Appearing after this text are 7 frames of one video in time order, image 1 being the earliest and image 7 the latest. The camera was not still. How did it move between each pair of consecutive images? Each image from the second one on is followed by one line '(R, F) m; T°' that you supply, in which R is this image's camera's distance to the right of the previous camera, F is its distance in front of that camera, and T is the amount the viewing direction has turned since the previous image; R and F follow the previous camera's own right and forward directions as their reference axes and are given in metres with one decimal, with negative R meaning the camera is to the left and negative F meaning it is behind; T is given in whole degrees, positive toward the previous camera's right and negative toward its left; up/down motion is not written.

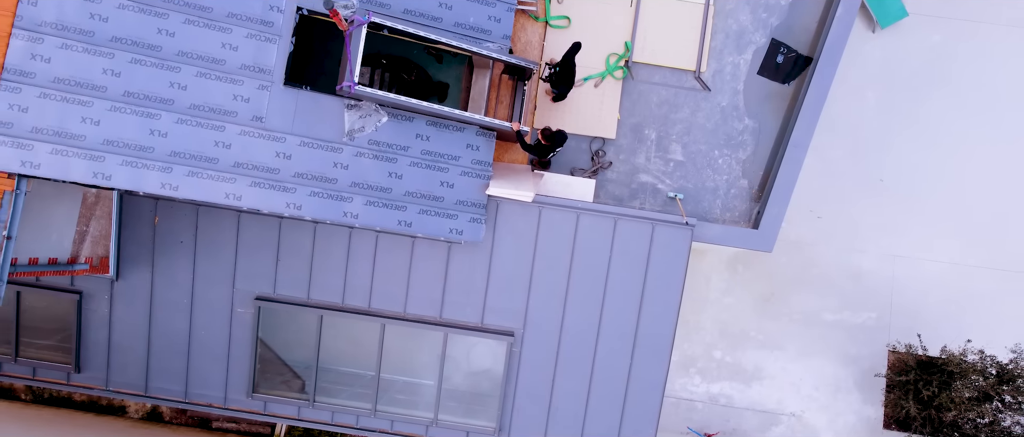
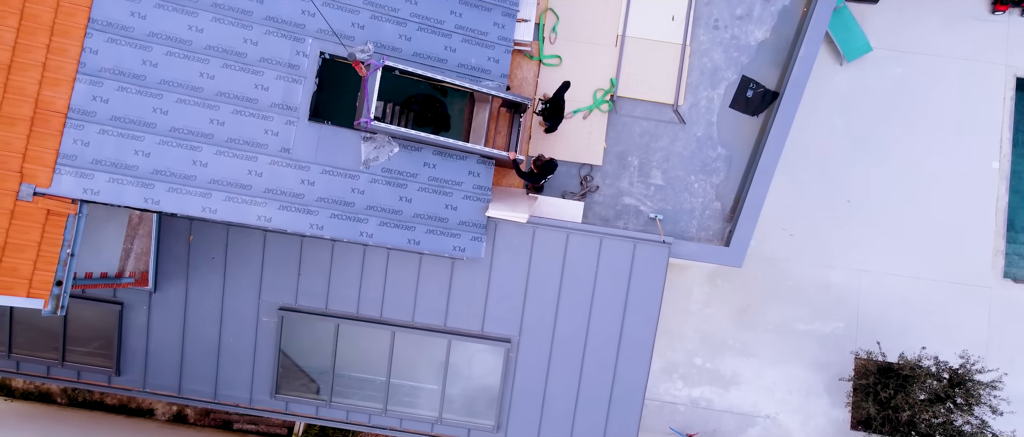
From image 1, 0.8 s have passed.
(0.0, -0.8) m; 0°
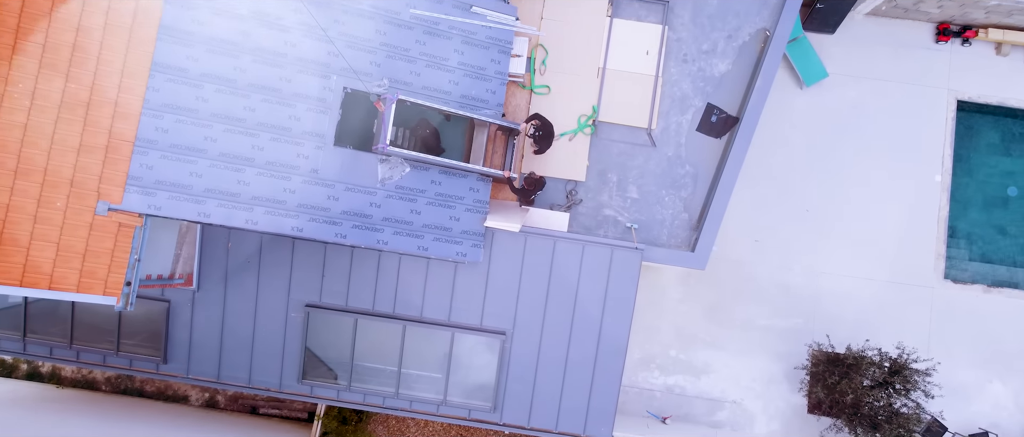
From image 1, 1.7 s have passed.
(0.0, -1.1) m; 0°
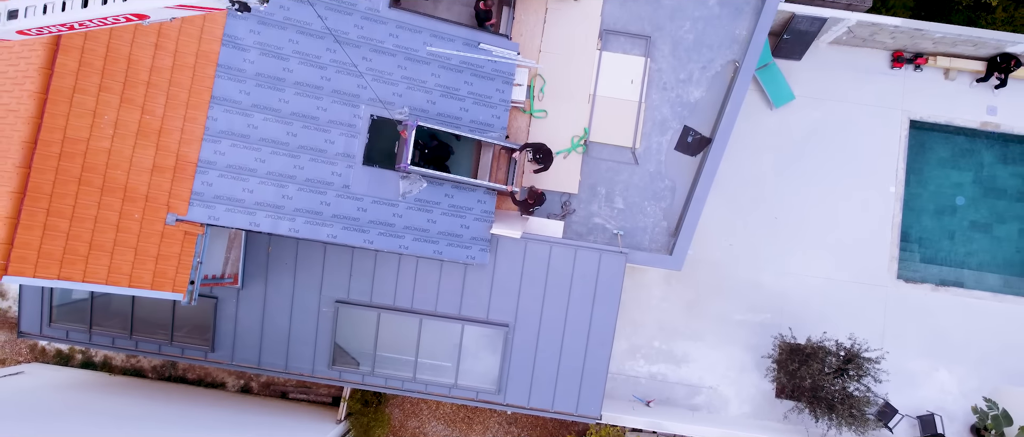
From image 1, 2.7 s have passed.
(0.0, -1.3) m; 0°
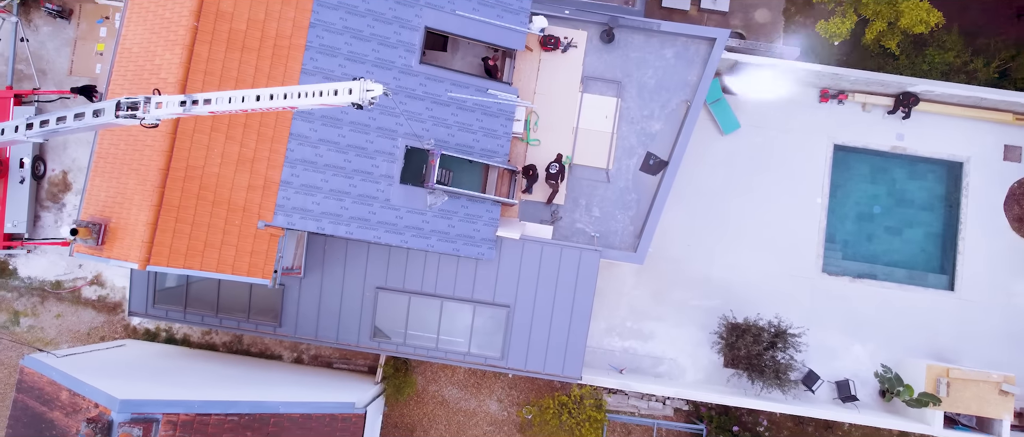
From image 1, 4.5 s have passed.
(0.0, -2.8) m; 0°
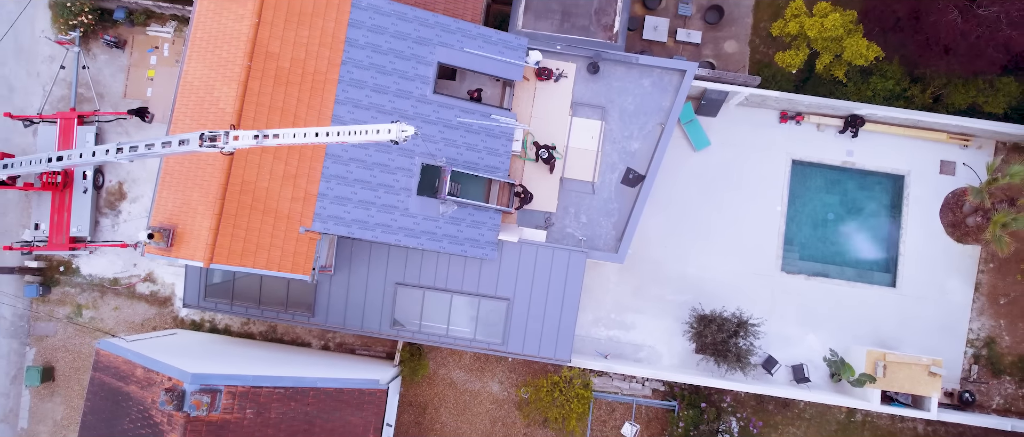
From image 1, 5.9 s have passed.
(0.0, -2.1) m; 0°
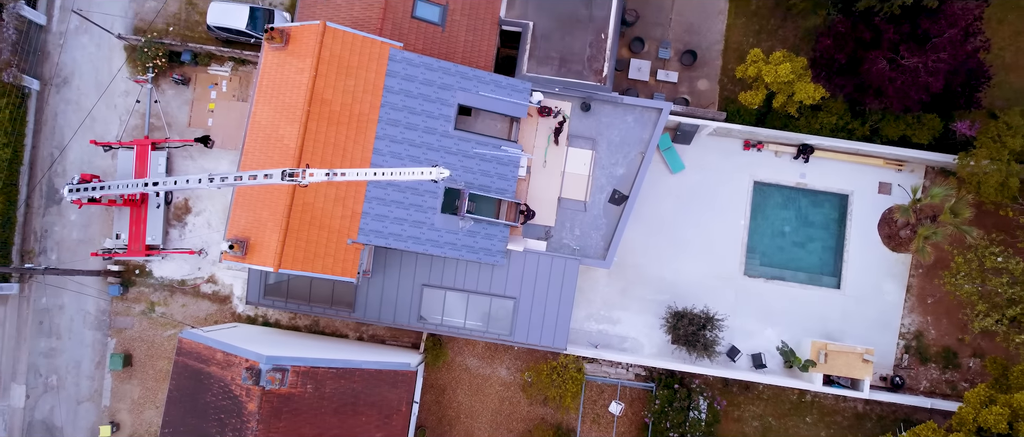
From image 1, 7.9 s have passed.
(-0.1, -3.1) m; 0°
